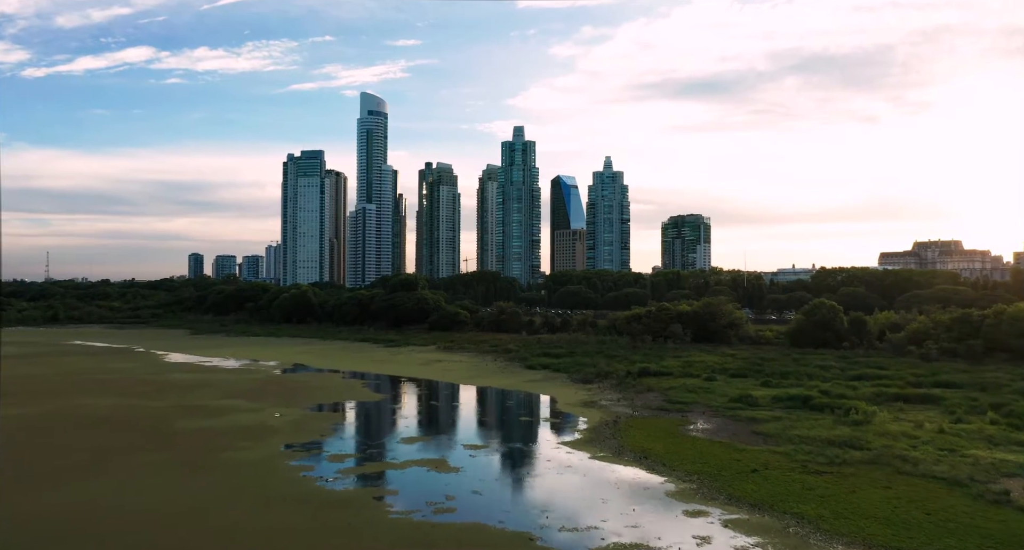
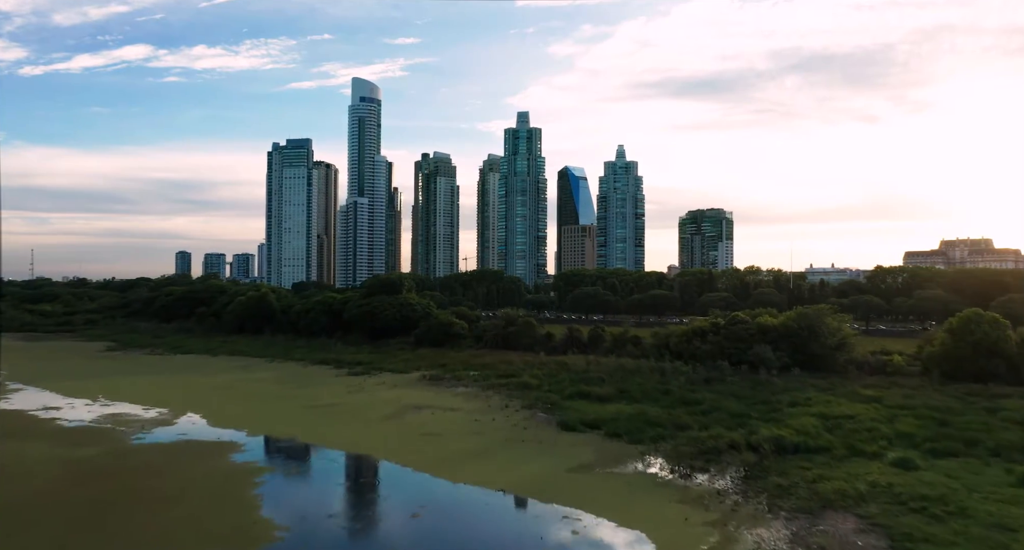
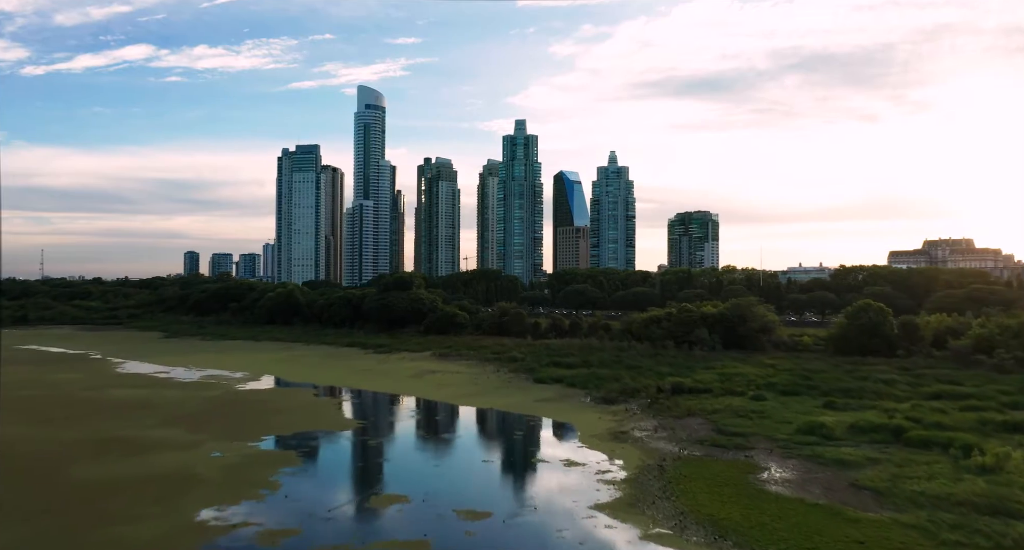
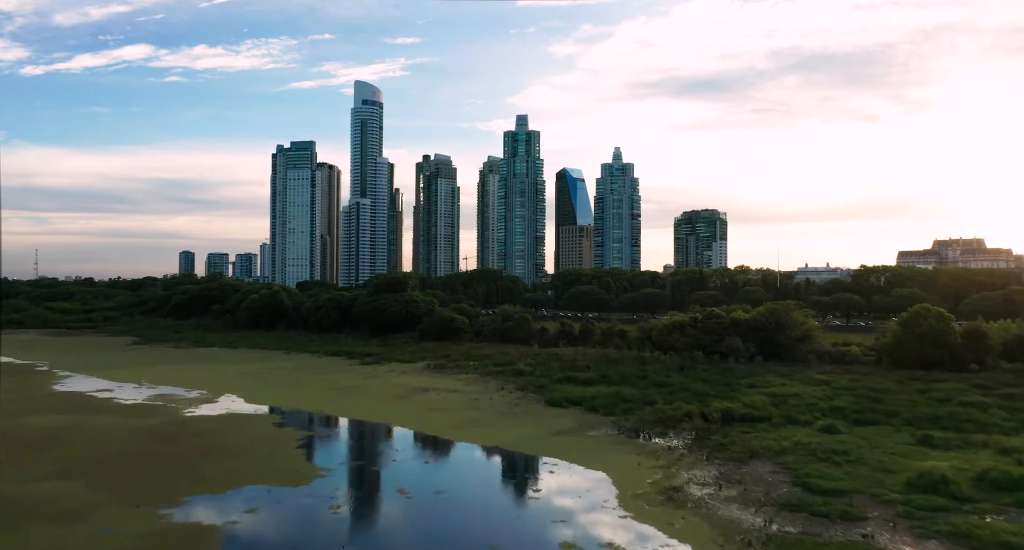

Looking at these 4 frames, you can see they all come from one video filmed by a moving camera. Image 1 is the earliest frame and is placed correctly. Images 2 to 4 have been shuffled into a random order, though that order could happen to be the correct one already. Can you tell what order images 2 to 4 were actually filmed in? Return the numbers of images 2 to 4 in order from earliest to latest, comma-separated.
3, 4, 2
